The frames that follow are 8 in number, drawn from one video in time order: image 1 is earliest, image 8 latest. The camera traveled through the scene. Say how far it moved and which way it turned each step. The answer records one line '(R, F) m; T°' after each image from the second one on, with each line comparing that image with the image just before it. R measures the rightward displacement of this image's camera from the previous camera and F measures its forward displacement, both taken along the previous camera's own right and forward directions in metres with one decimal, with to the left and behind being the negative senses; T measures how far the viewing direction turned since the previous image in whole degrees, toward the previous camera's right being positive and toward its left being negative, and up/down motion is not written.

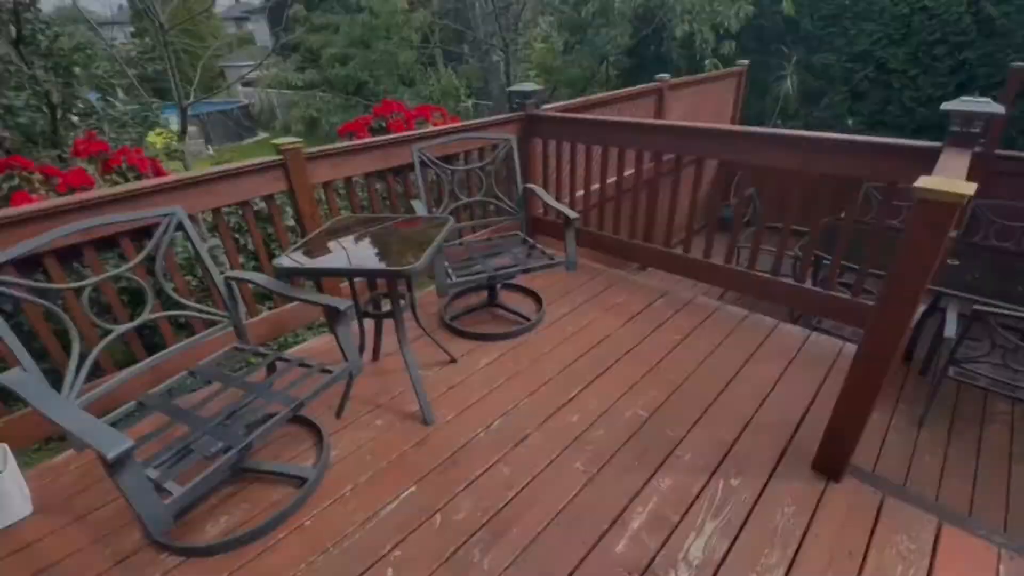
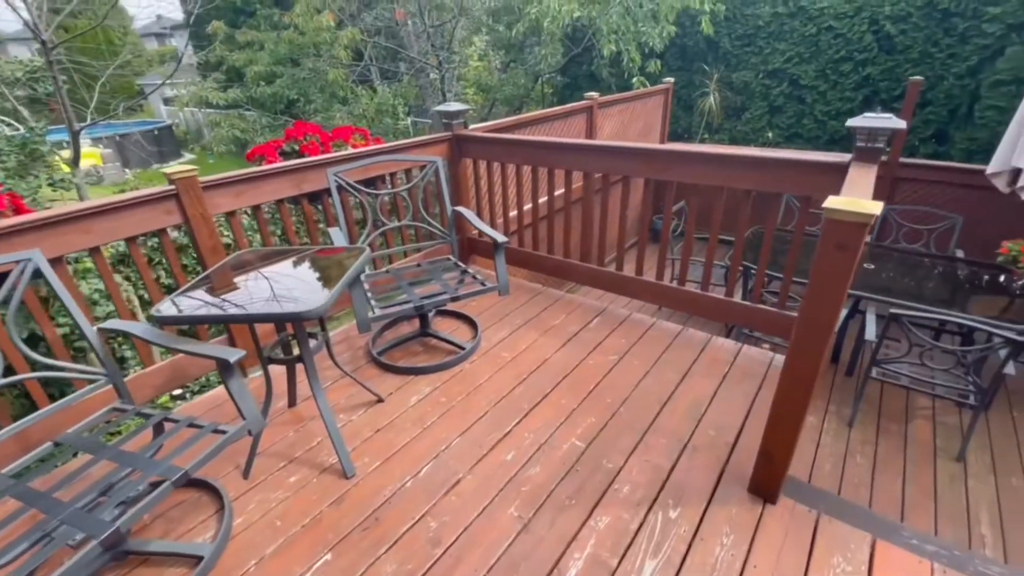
(+0.1, +0.1) m; +6°
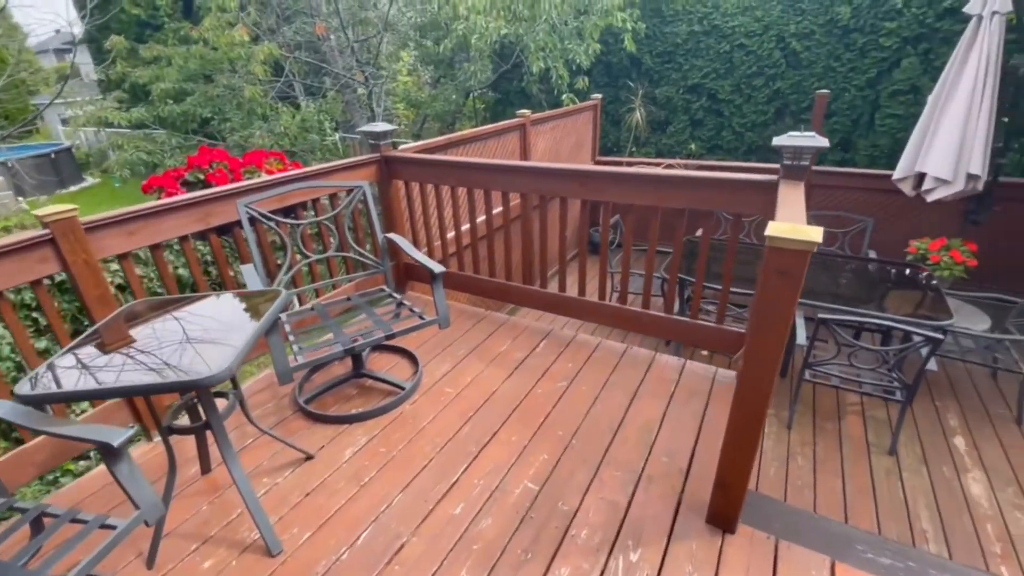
(0.0, +0.1) m; +7°
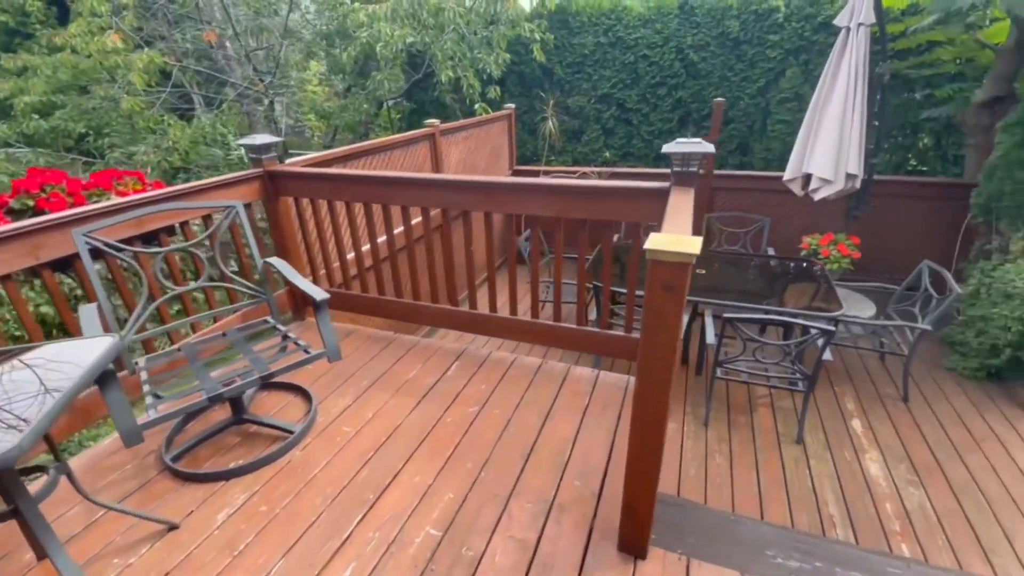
(+0.1, +0.1) m; +8°
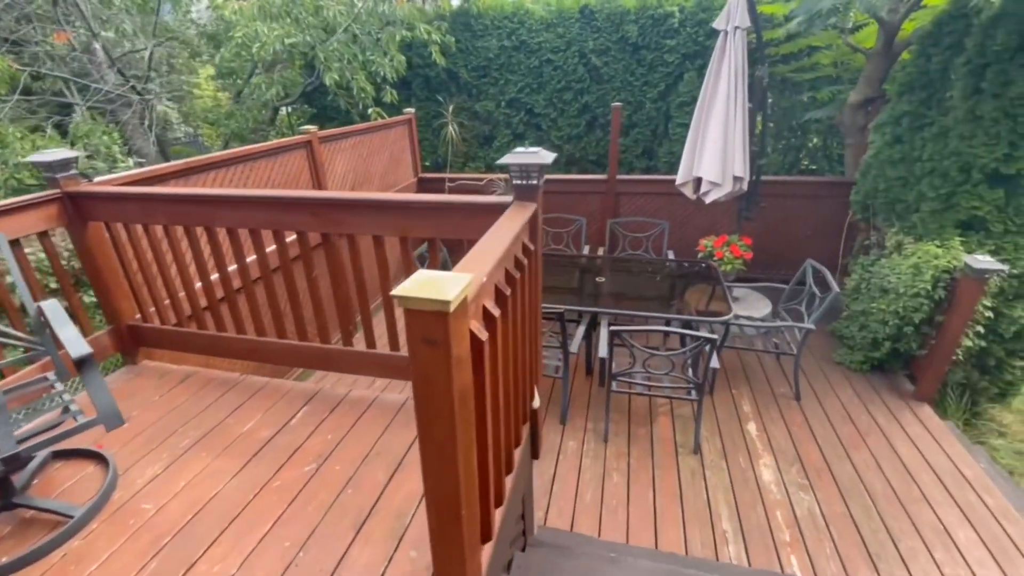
(+0.4, +0.2) m; +7°
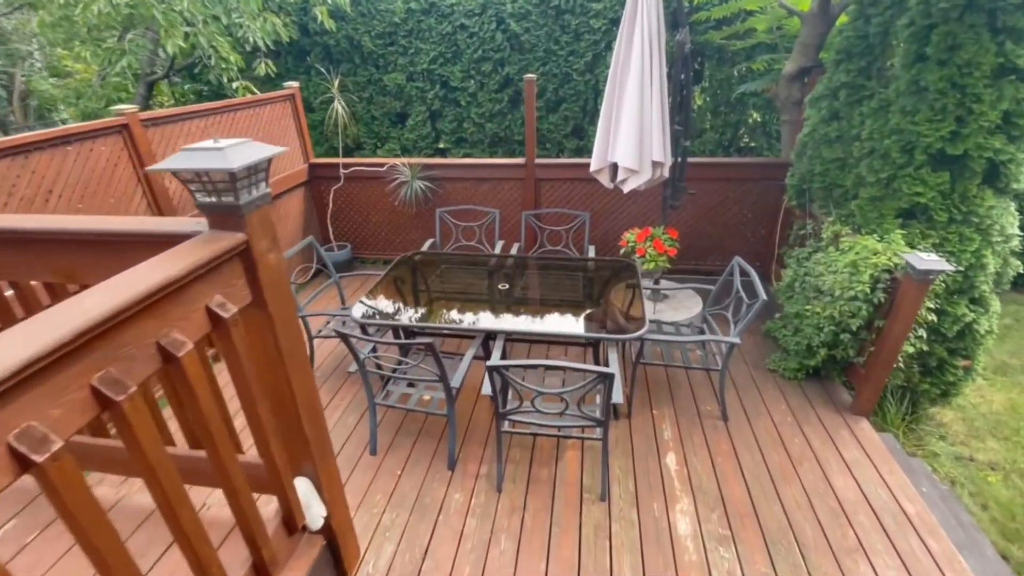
(+0.5, +0.5) m; +4°
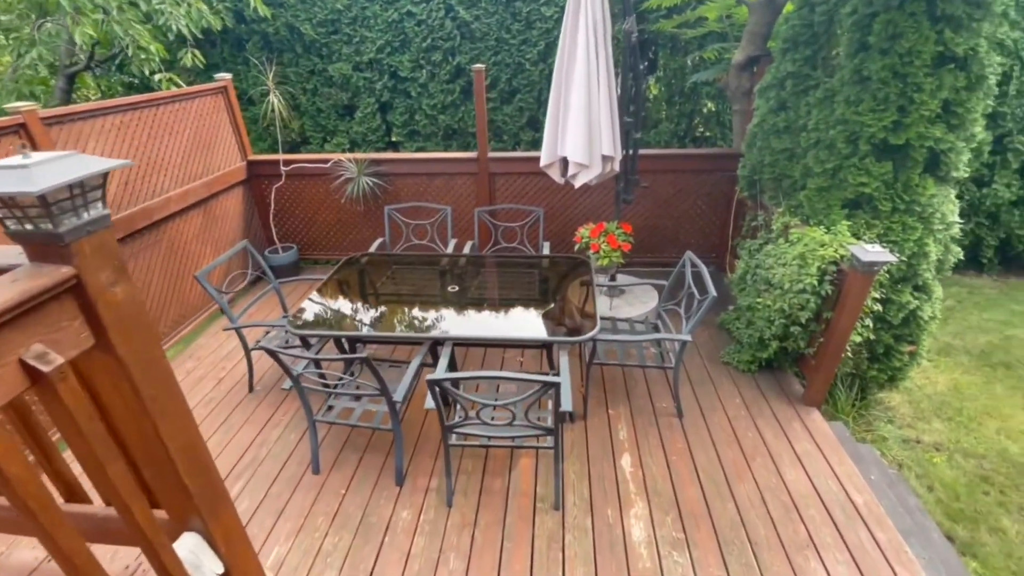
(+0.1, +0.1) m; +3°
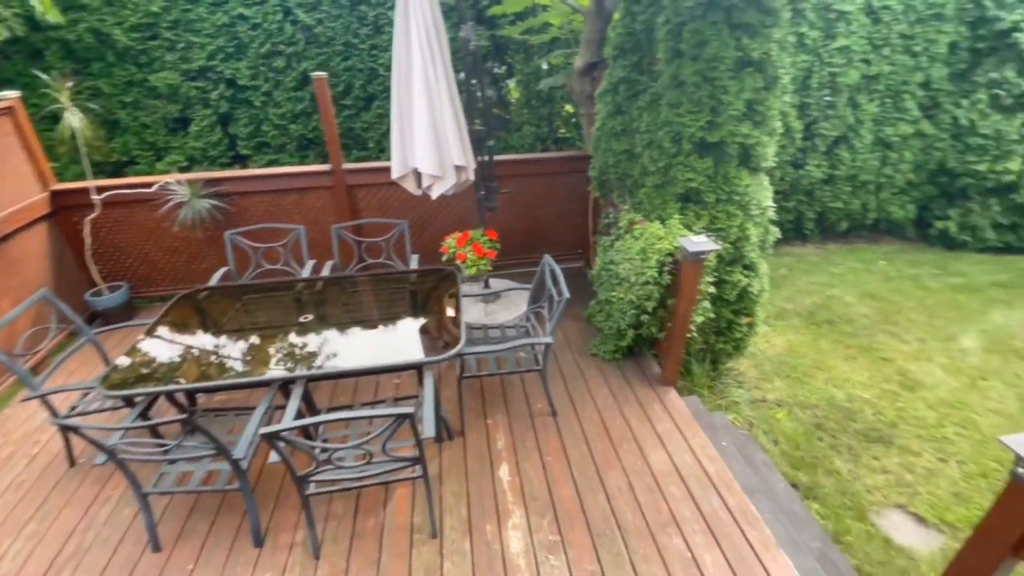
(+0.2, 0.0) m; +11°
